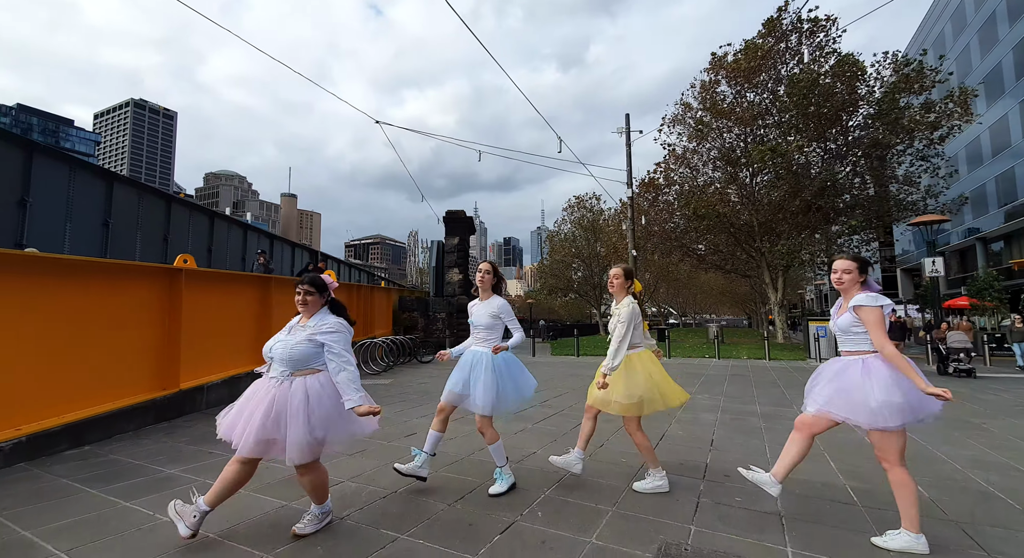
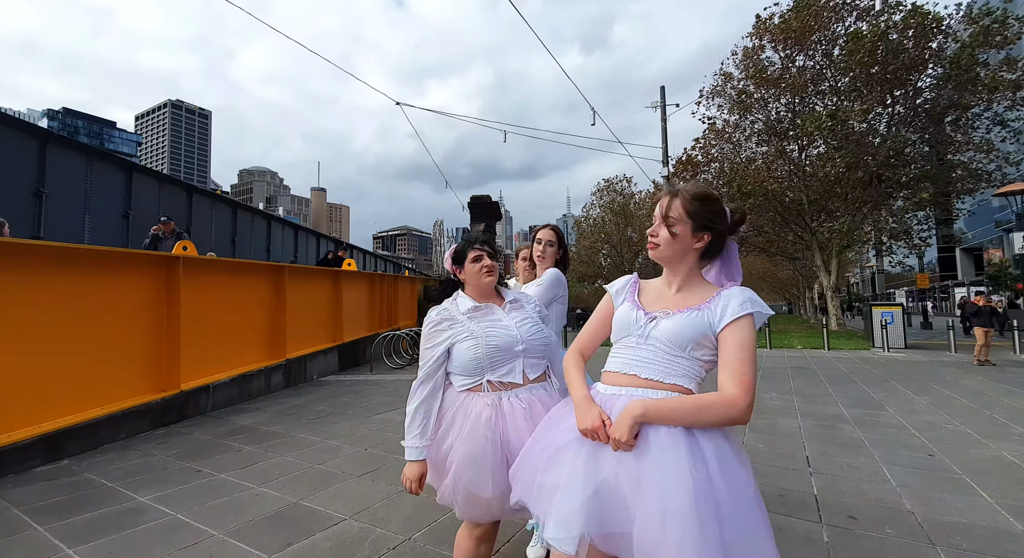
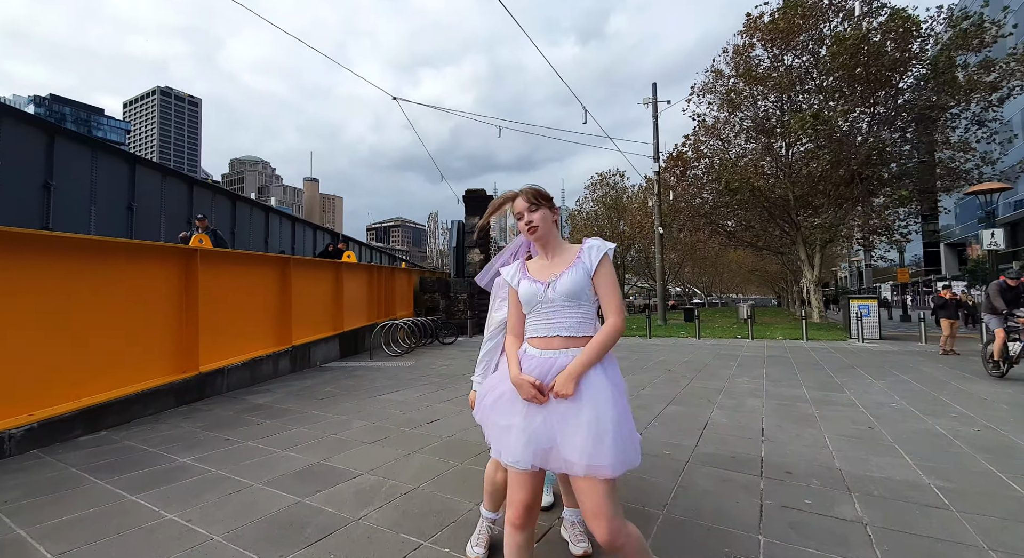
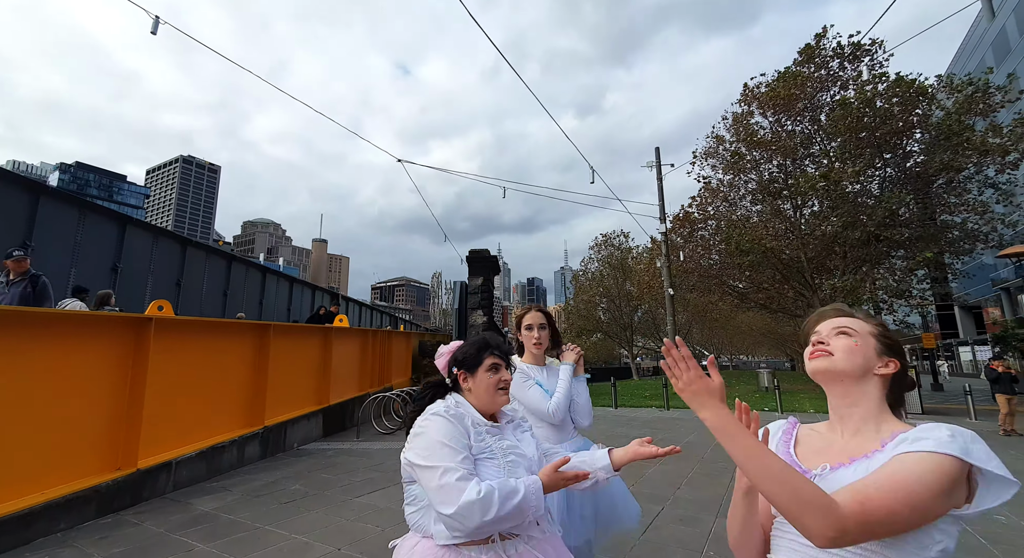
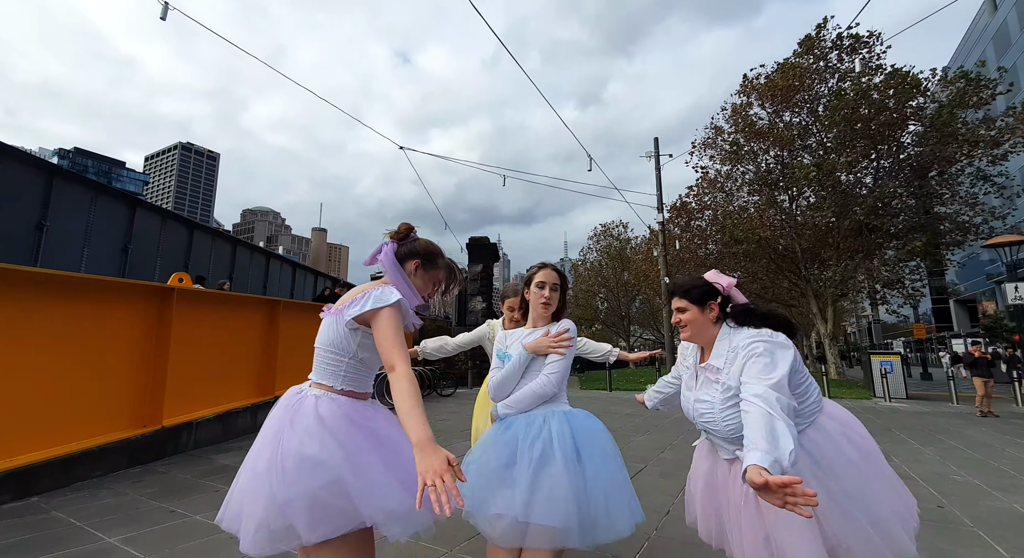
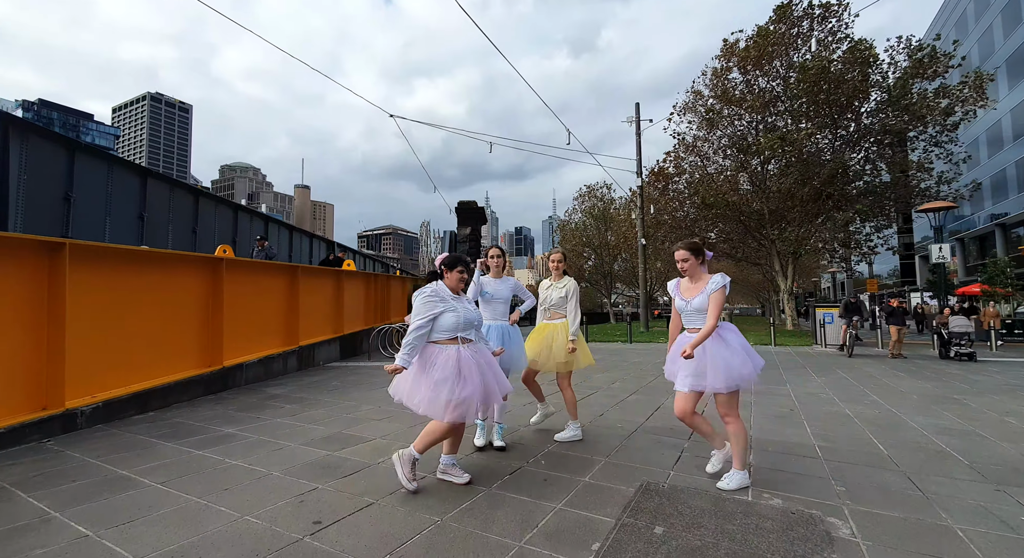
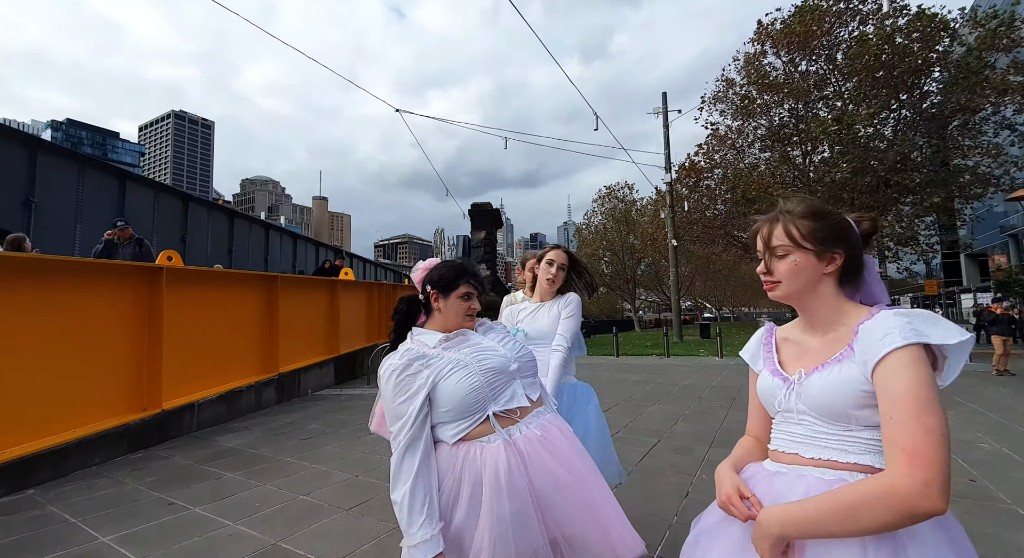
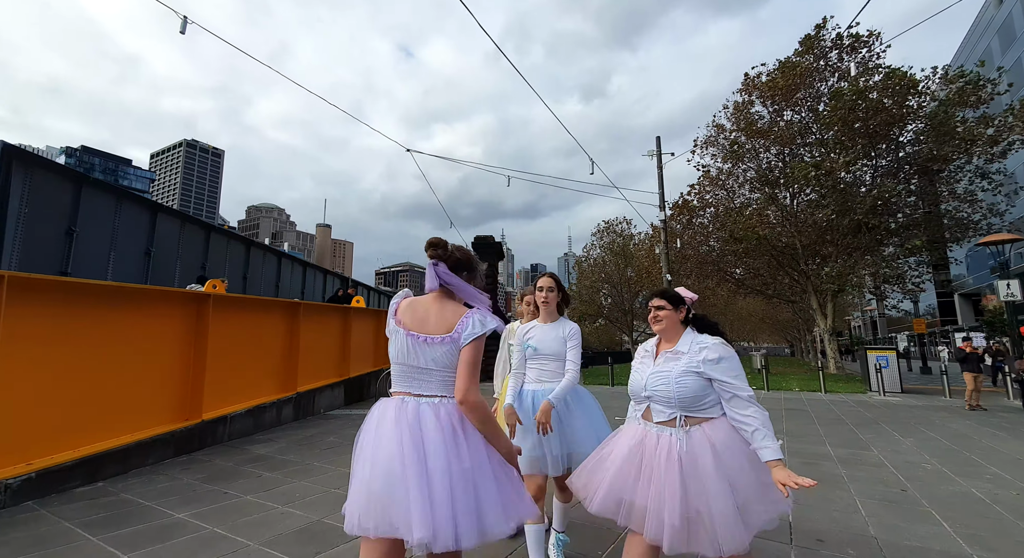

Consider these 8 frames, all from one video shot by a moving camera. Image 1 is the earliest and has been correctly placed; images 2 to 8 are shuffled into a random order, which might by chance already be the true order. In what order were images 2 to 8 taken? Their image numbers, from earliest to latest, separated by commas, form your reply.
6, 3, 2, 7, 4, 8, 5
